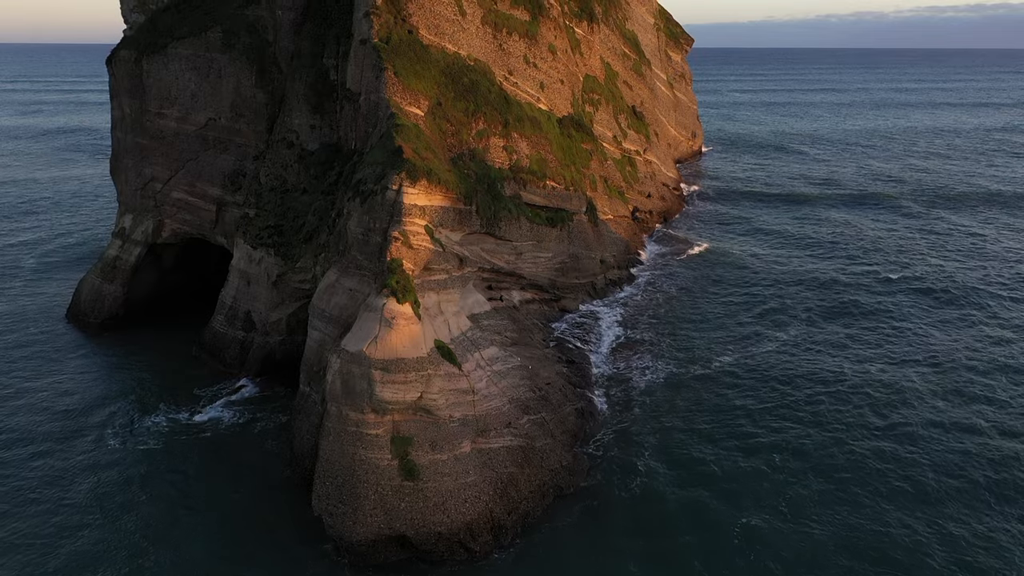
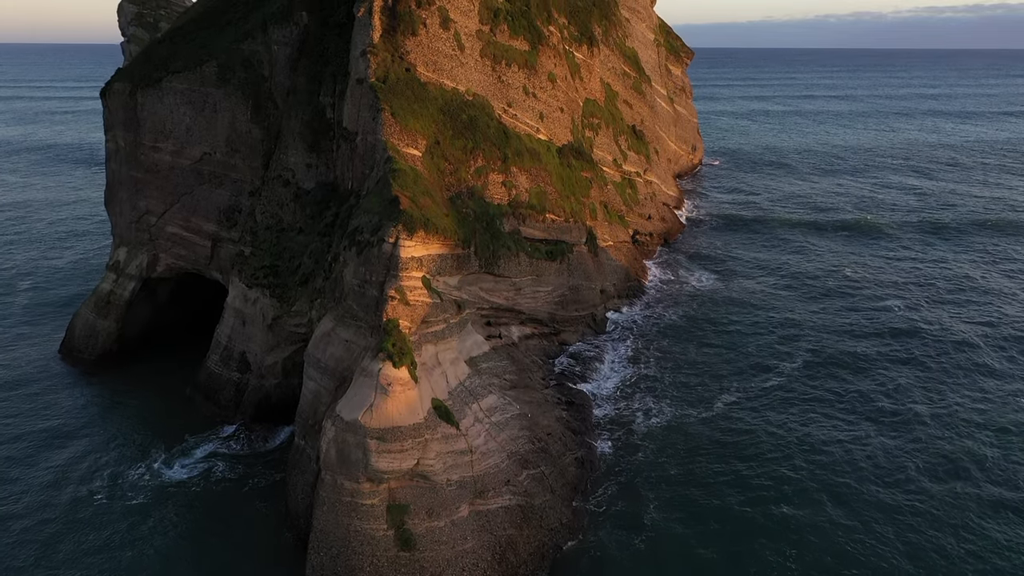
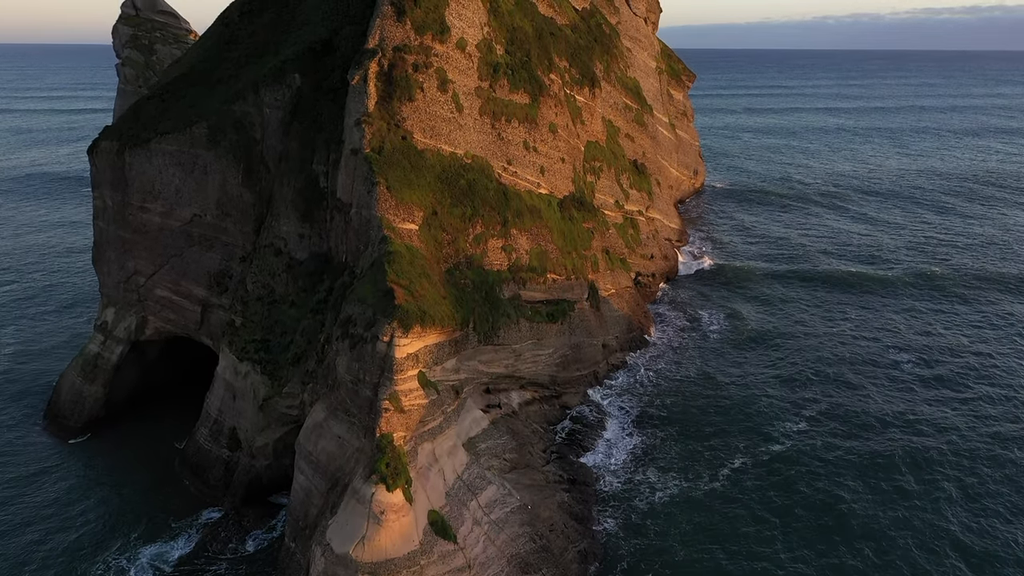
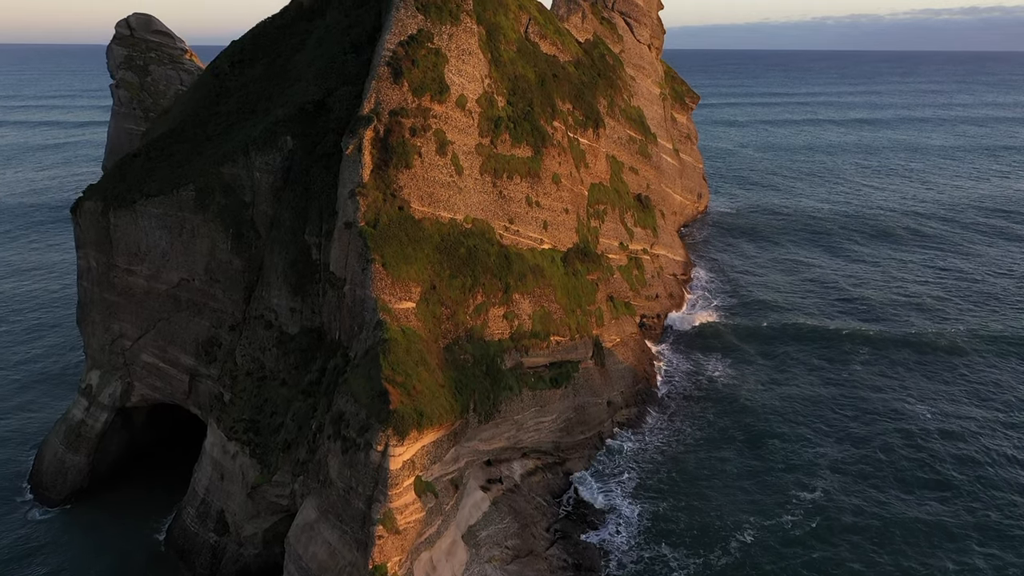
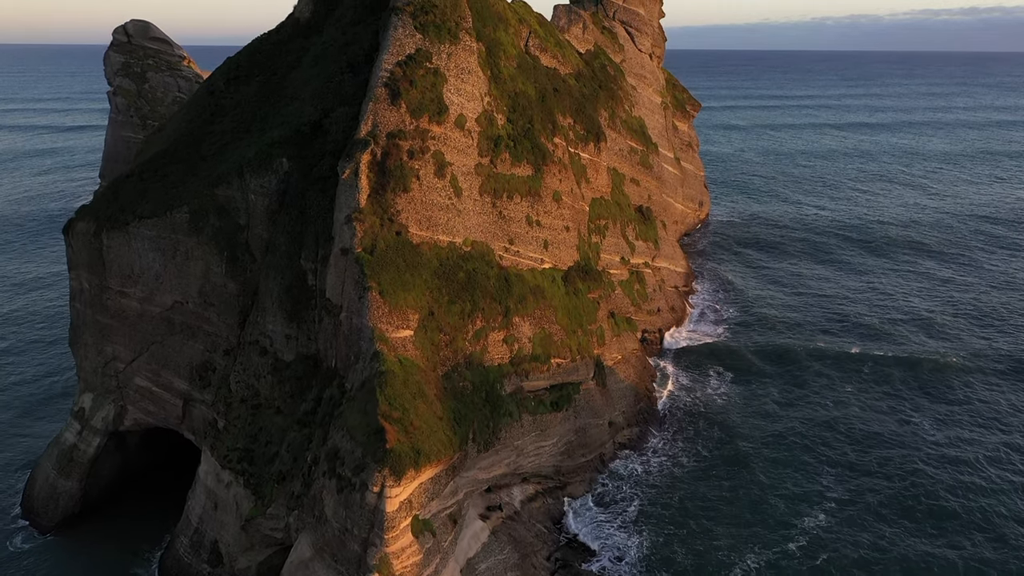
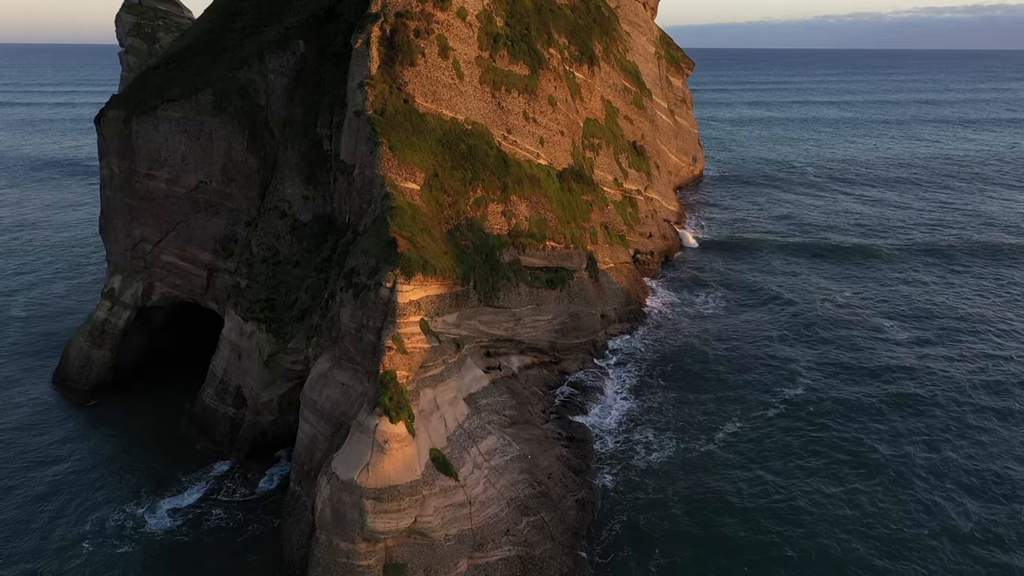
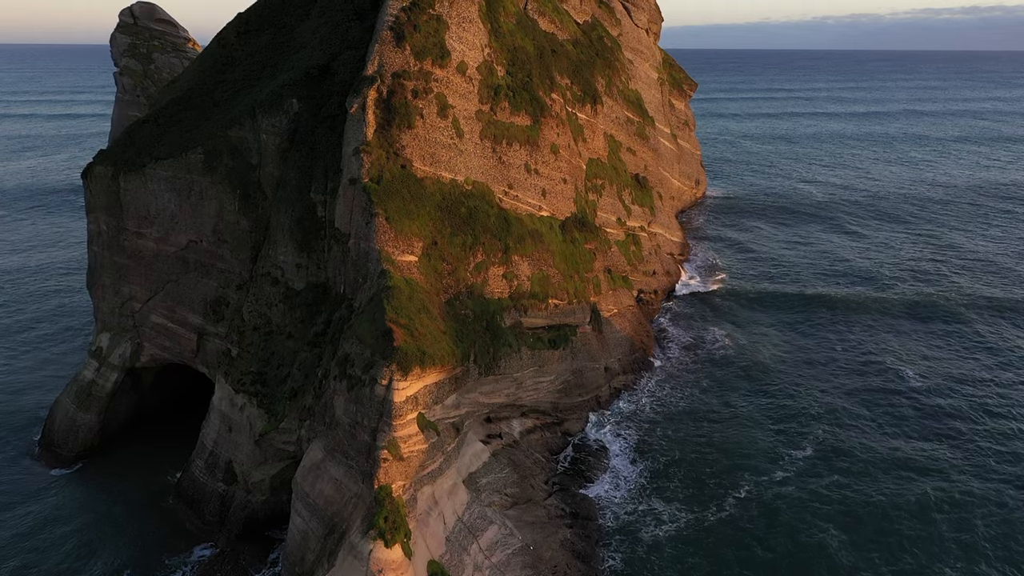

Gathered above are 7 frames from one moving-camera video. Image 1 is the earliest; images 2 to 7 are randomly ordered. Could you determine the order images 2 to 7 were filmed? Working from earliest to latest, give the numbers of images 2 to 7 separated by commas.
2, 6, 3, 7, 4, 5
